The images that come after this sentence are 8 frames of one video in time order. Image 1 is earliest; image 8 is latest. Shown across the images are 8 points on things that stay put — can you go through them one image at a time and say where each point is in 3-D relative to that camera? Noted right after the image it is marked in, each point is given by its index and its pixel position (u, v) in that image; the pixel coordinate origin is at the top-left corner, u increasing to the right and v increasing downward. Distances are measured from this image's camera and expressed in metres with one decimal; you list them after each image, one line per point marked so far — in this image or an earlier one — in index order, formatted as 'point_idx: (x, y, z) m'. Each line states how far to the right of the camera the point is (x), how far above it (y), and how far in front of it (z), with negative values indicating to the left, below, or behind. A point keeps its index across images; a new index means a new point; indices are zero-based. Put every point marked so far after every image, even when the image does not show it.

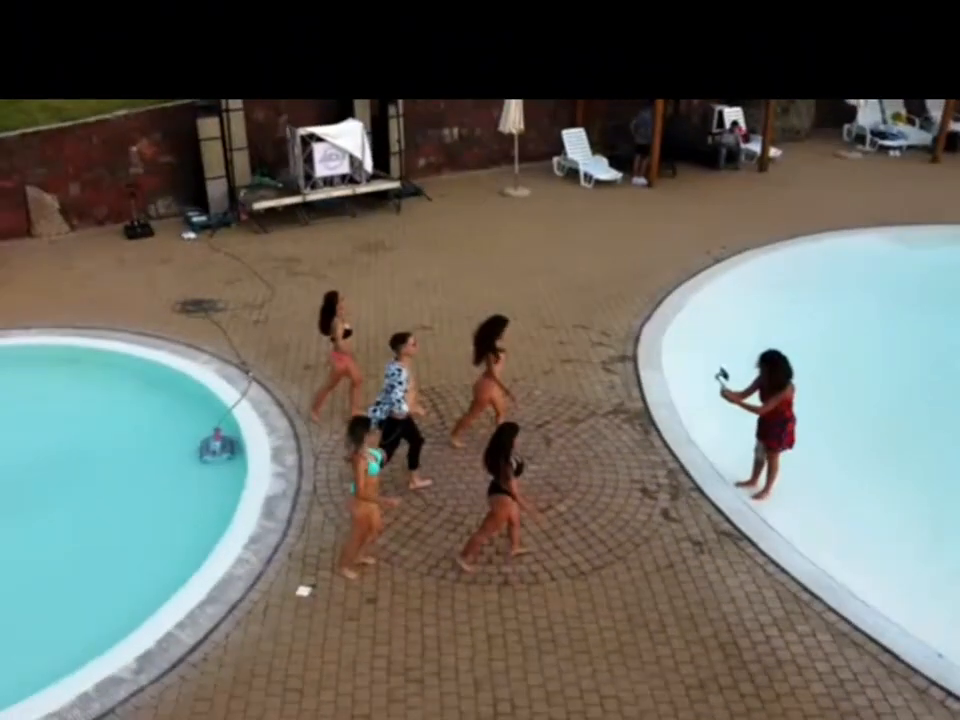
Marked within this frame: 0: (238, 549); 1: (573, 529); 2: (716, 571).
0: (-1.9, -1.5, +6.7) m
1: (+0.8, -1.3, +7.1) m
2: (+1.8, -1.5, +6.7) m
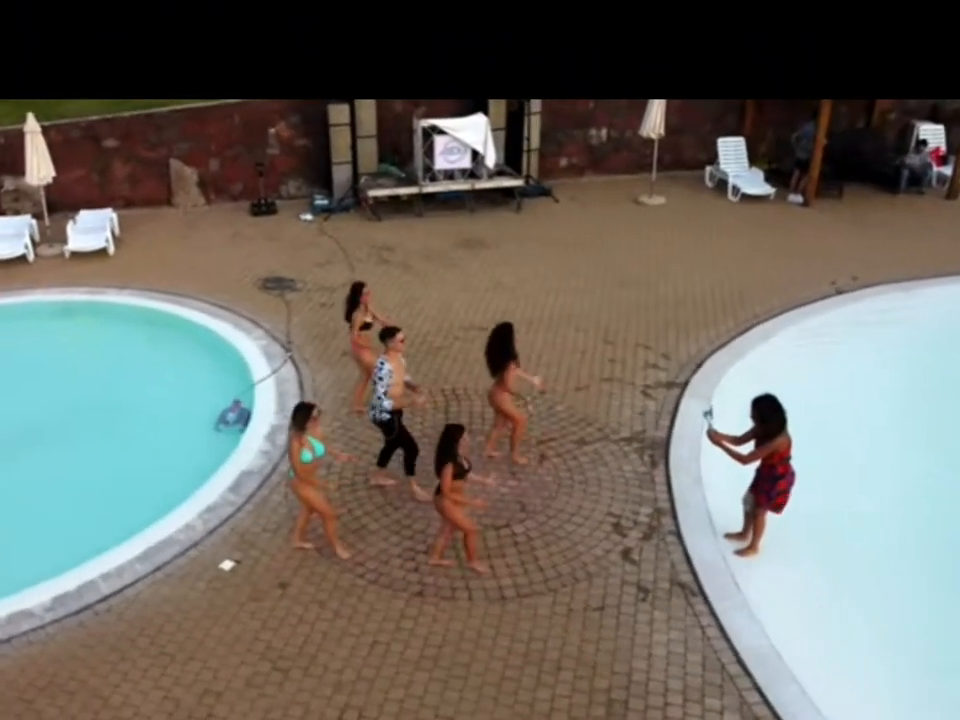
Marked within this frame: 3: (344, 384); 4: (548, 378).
0: (-2.4, -1.3, +7.1) m
1: (+0.3, -1.5, +6.9) m
2: (+1.2, -1.8, +6.3) m
3: (-1.7, -0.4, +9.5) m
4: (+0.7, -0.2, +9.9) m
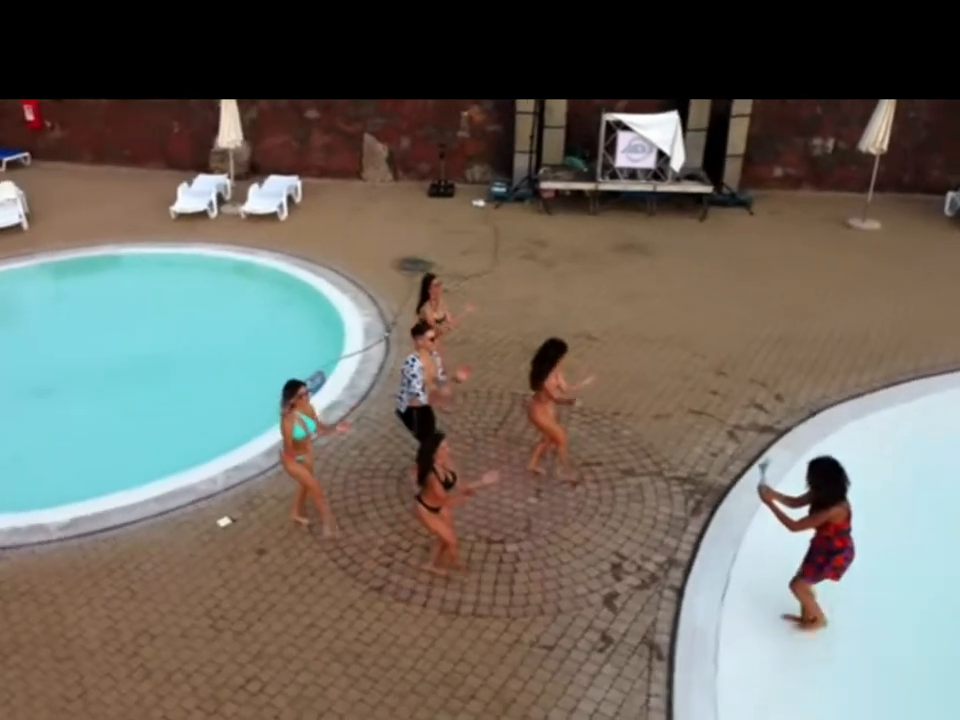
0: (-2.3, -1.0, +7.7) m
1: (+0.1, -1.6, +6.7) m
2: (+0.7, -2.0, +5.9) m
3: (-0.9, -0.3, +9.8) m
4: (+1.6, -0.4, +9.5) m
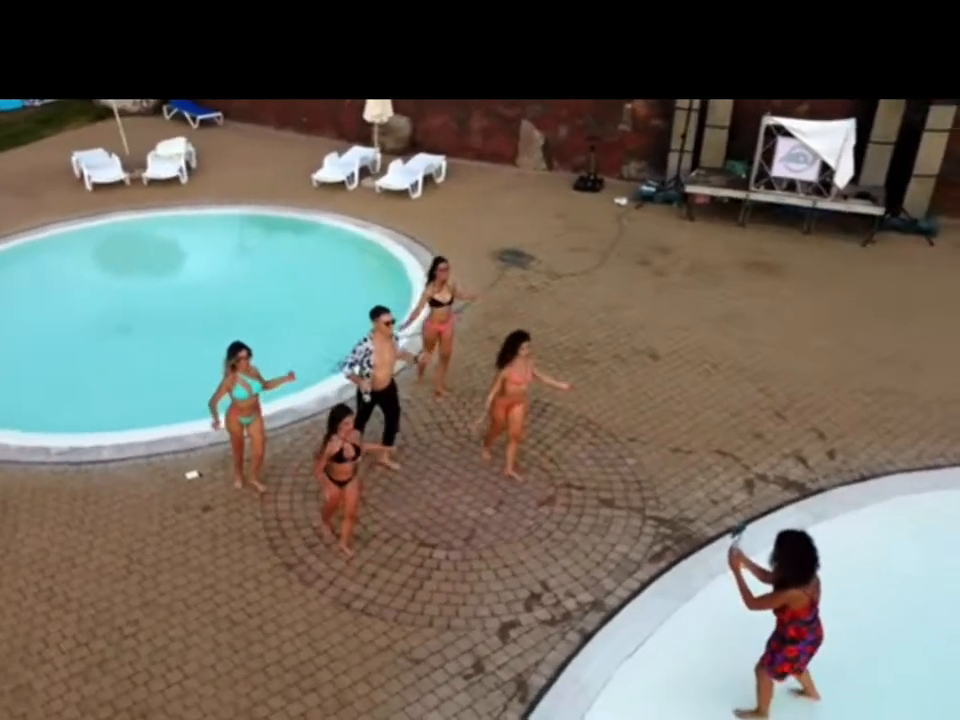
0: (-2.5, -0.6, +8.3) m
1: (-0.5, -1.6, +6.7) m
2: (-0.3, -2.1, +5.7) m
3: (-0.4, -0.1, +9.8) m
4: (+1.8, -0.7, +8.9) m
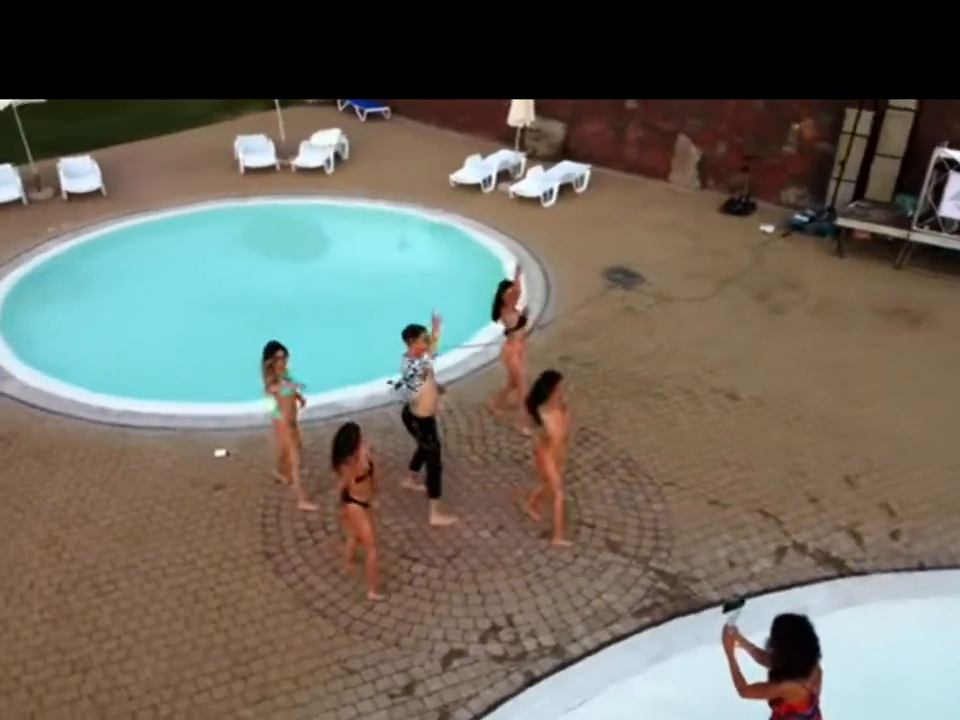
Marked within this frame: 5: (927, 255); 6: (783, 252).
0: (-2.2, -0.5, +8.7) m
1: (-0.7, -1.7, +6.7) m
2: (-0.8, -2.2, +5.7) m
3: (+0.2, -0.3, +9.7) m
4: (+2.1, -1.0, +8.3) m
5: (+6.9, +1.7, +14.0) m
6: (+4.8, +1.7, +14.2) m
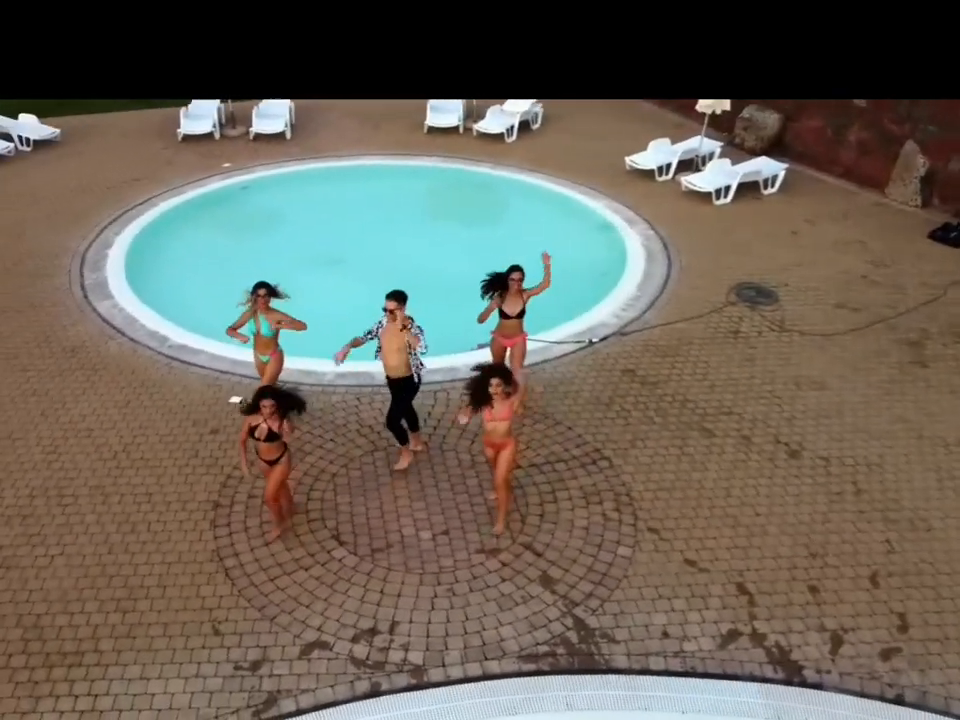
0: (-1.9, 0.0, +9.1) m
1: (-1.4, -1.5, +6.9) m
2: (-1.8, -2.0, +5.9) m
3: (+0.7, -0.3, +9.4) m
4: (+1.8, -1.4, +7.5) m
5: (+8.6, +0.4, +11.3) m
6: (+6.7, +0.9, +12.2) m
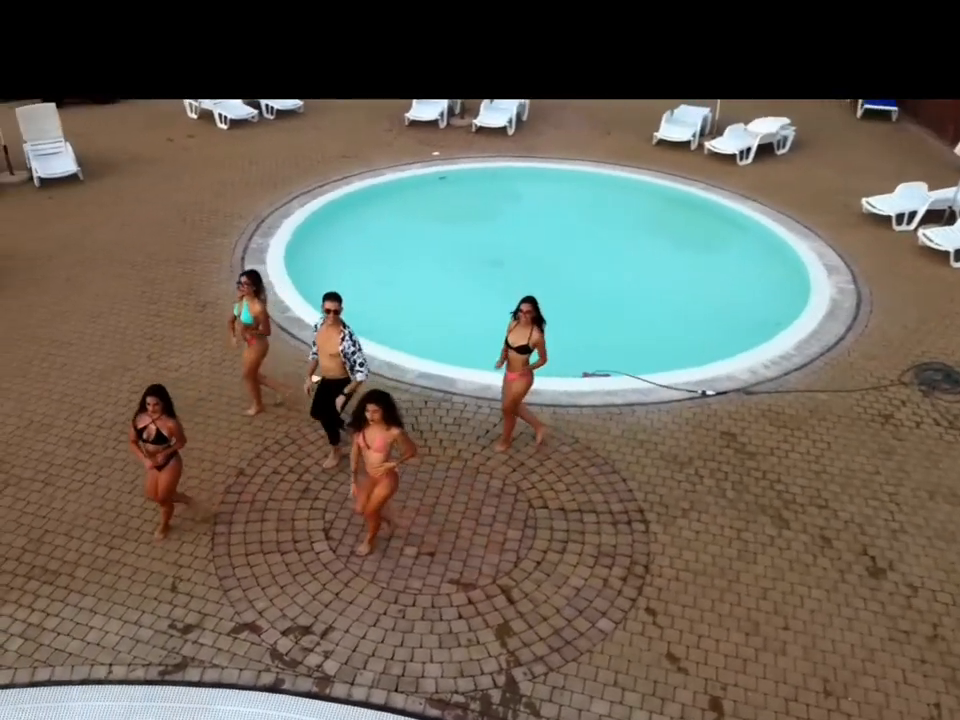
0: (-1.0, +0.1, +9.4) m
1: (-1.5, -1.4, +7.1) m
2: (-2.3, -1.8, +6.4) m
3: (+1.4, -0.7, +8.8) m
4: (+1.7, -2.0, +6.7) m
5: (+9.5, -1.6, +8.1) m
6: (+8.1, -0.8, +9.5) m
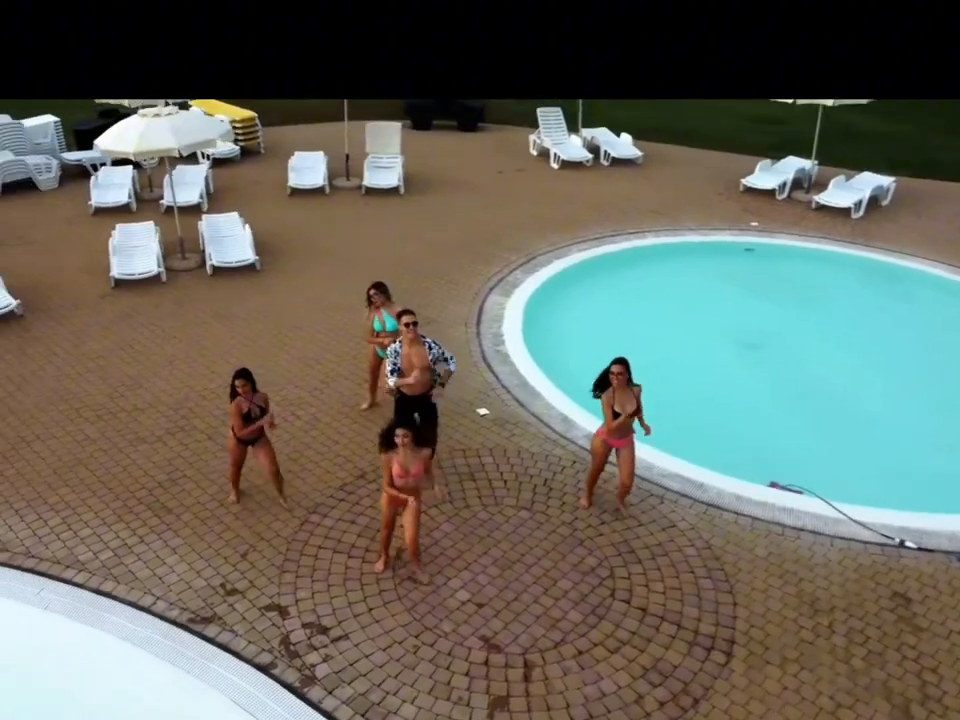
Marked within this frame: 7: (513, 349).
0: (+0.8, -0.5, +9.3) m
1: (-1.0, -1.5, +7.5) m
2: (-2.1, -1.7, +7.2) m
3: (+2.5, -1.7, +7.7) m
4: (+1.6, -2.7, +5.8) m
5: (+9.1, -4.3, +3.6) m
6: (+8.6, -3.3, +5.5) m
7: (+0.3, +0.1, +10.2) m
